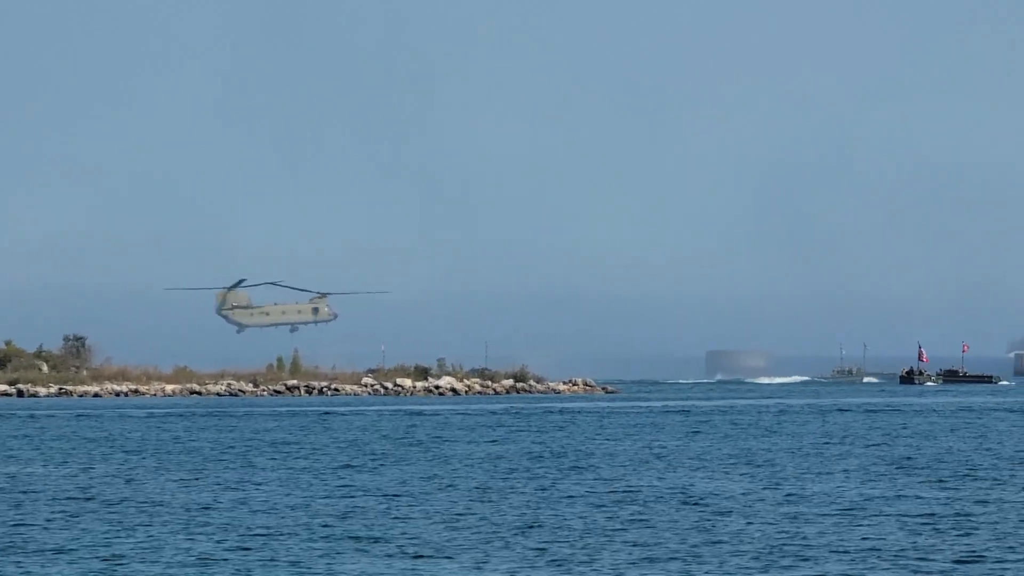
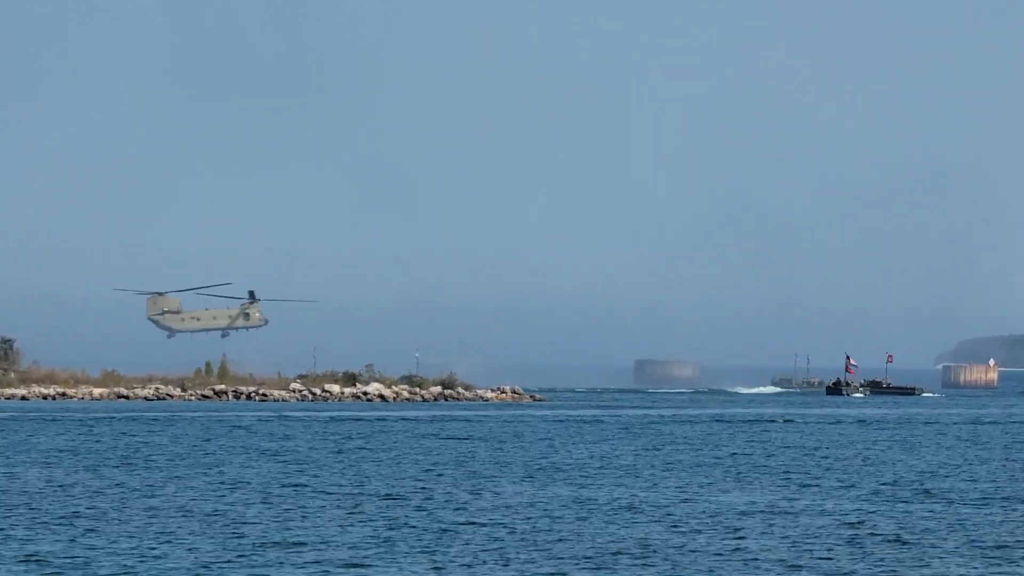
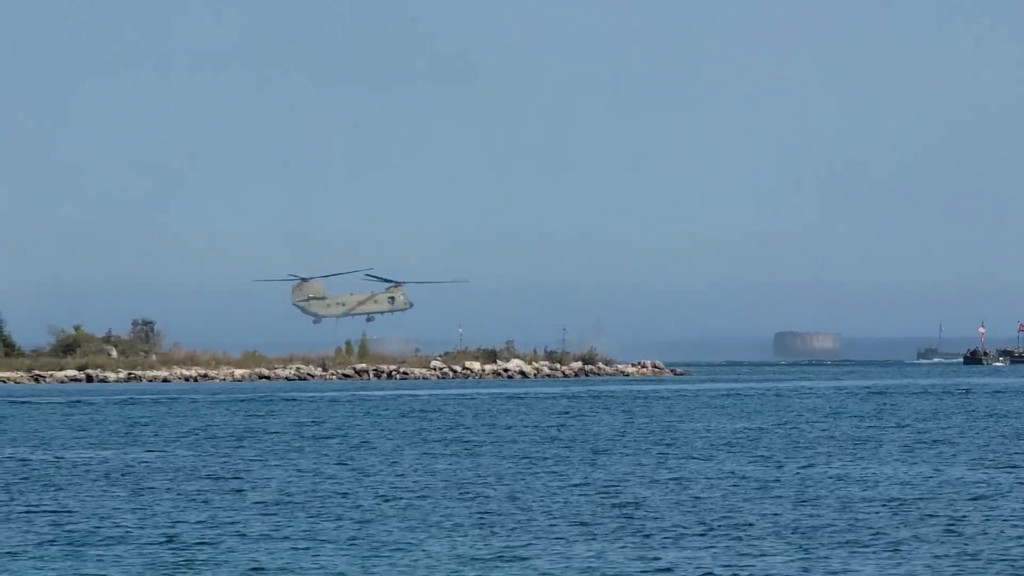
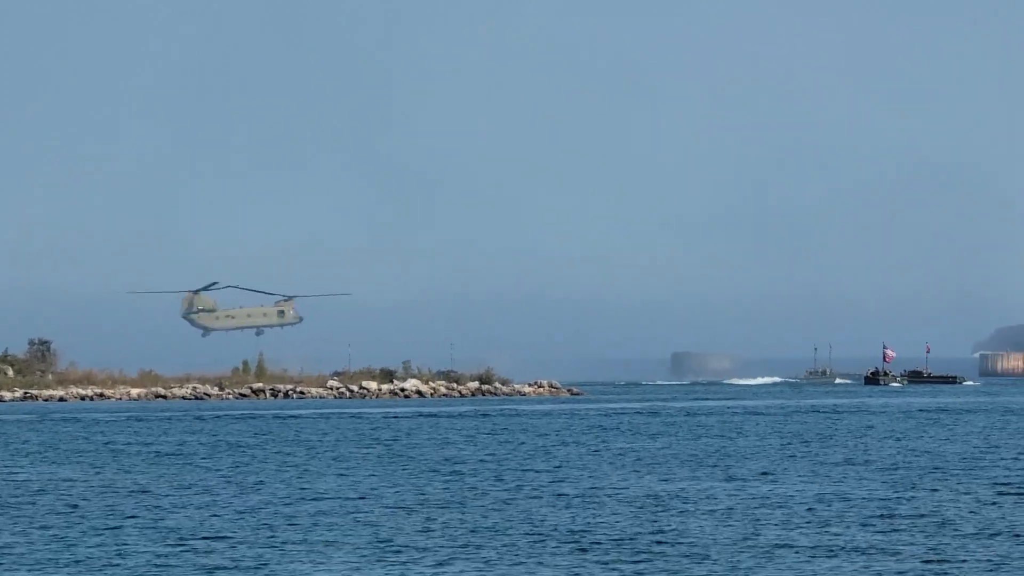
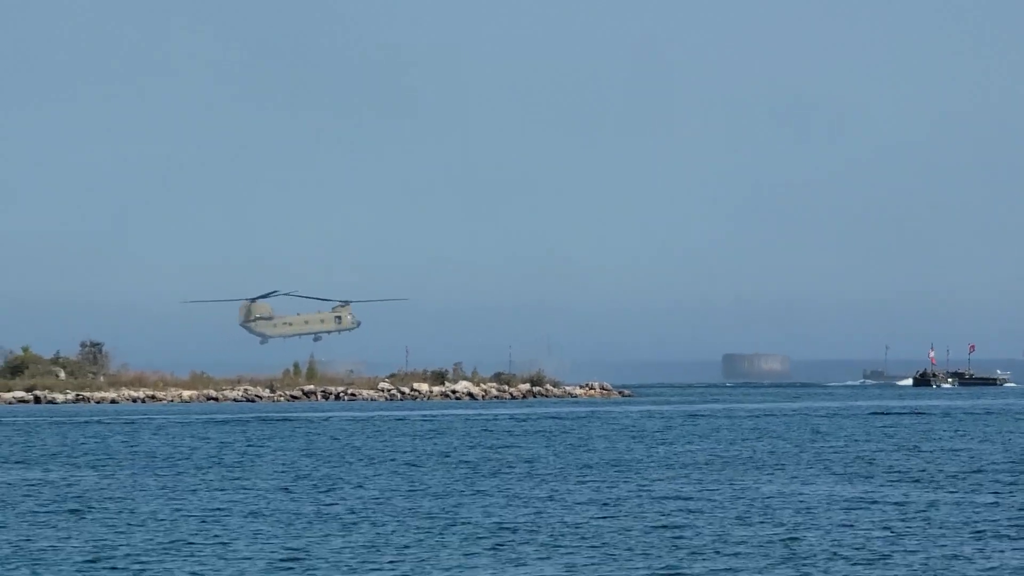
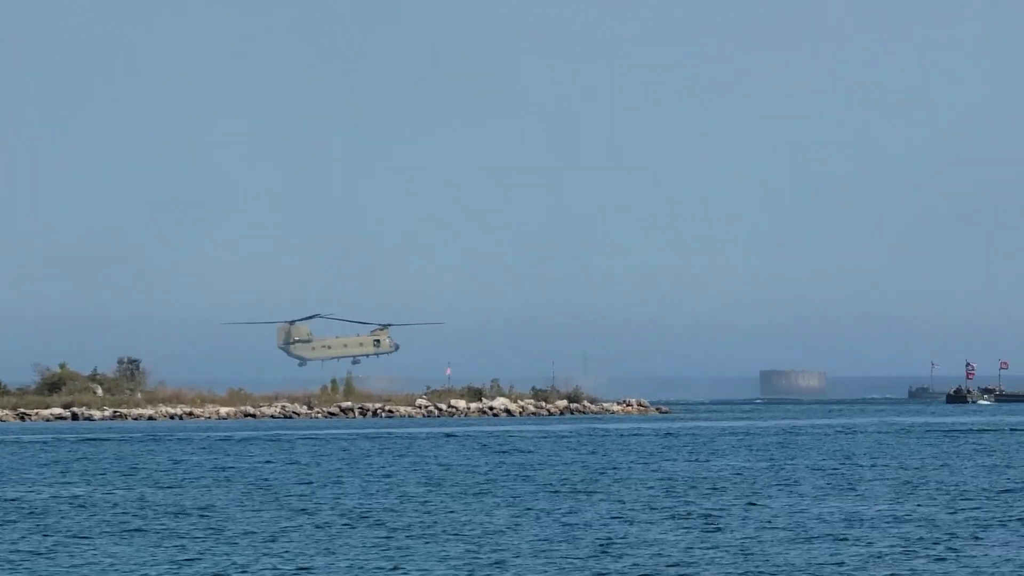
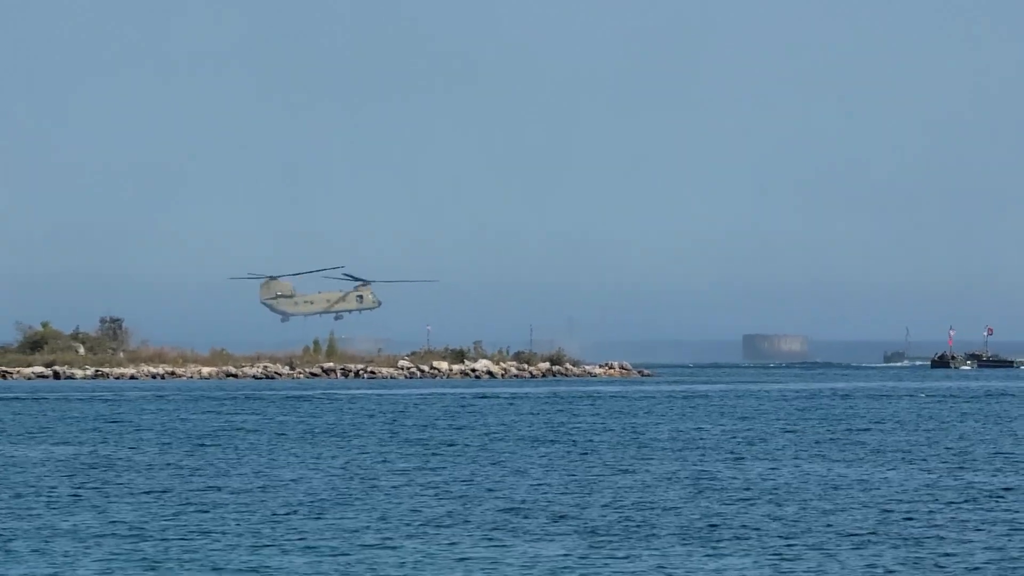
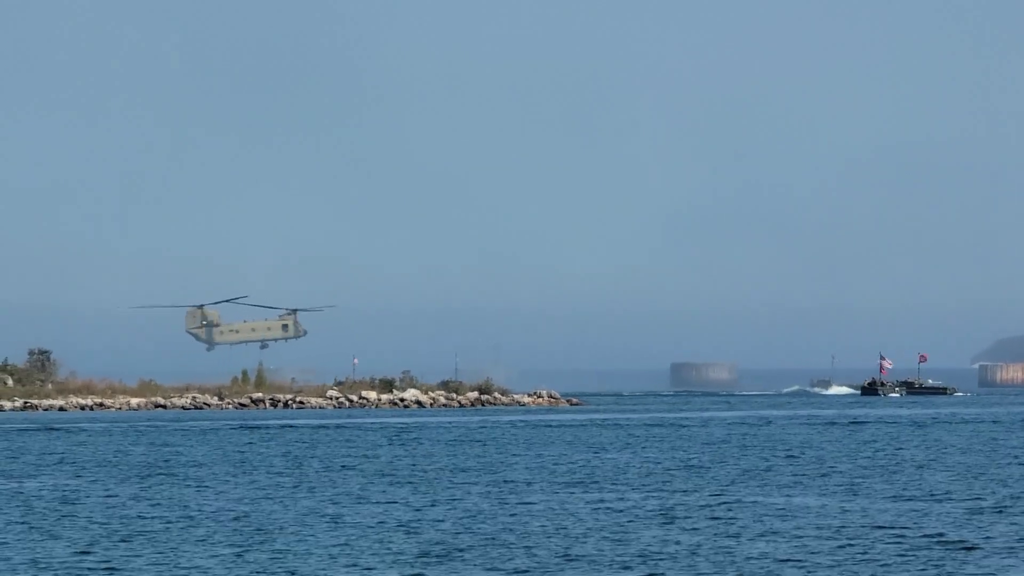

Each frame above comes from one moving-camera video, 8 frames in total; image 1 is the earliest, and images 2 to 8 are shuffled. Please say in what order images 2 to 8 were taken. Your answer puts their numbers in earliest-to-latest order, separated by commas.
4, 2, 8, 5, 7, 3, 6
